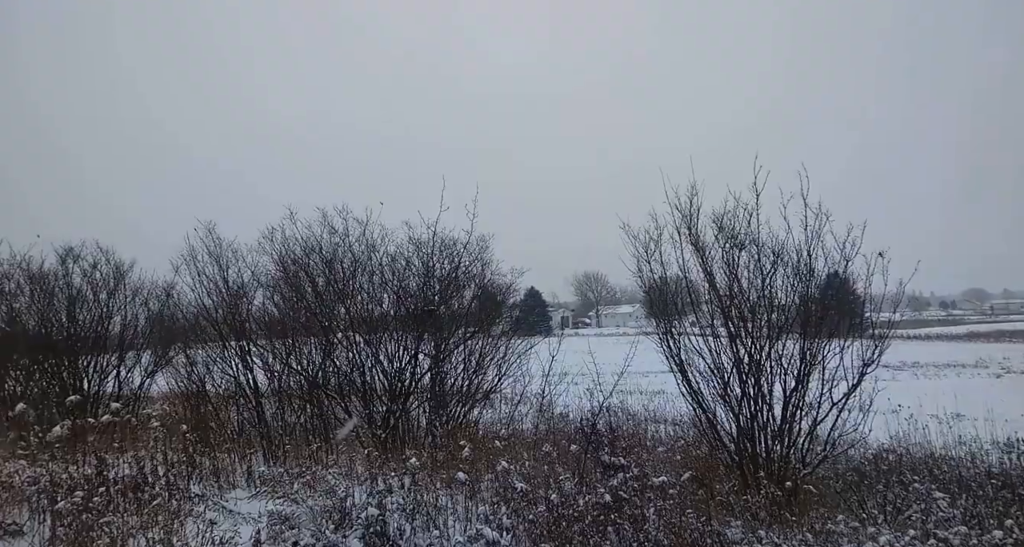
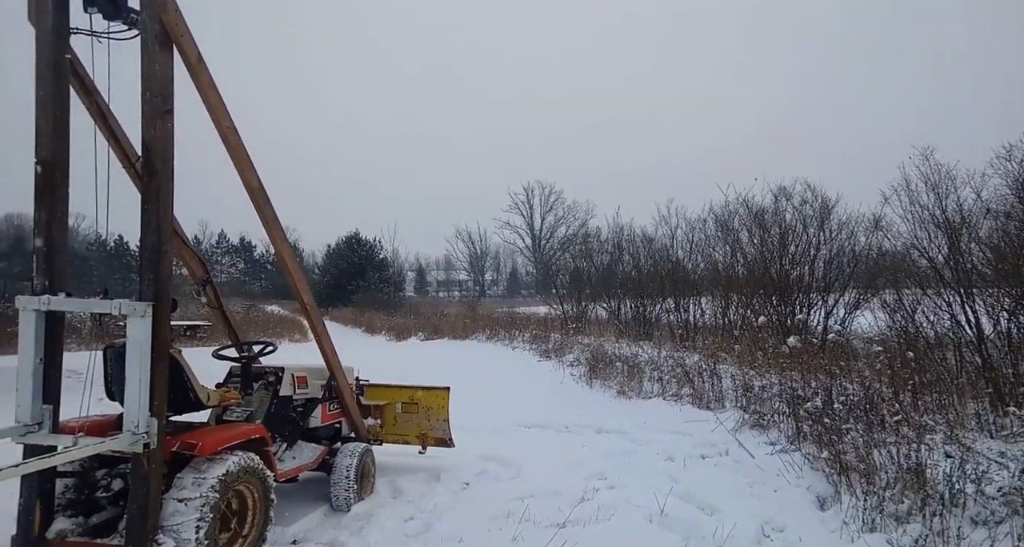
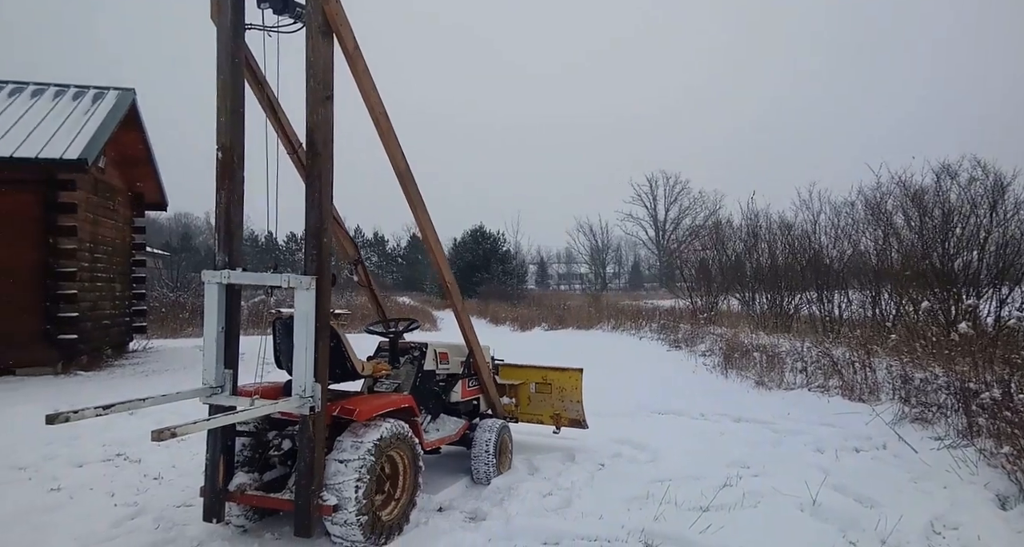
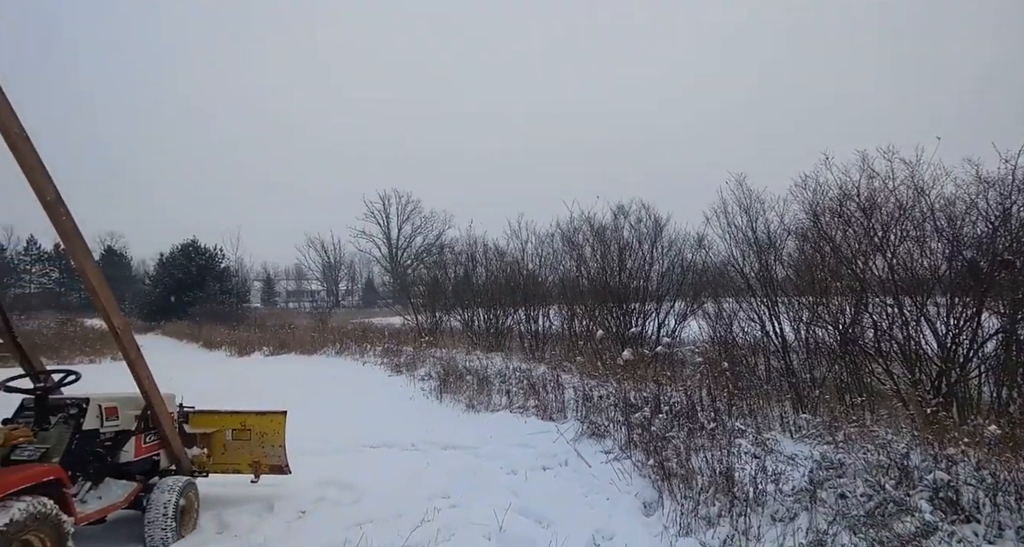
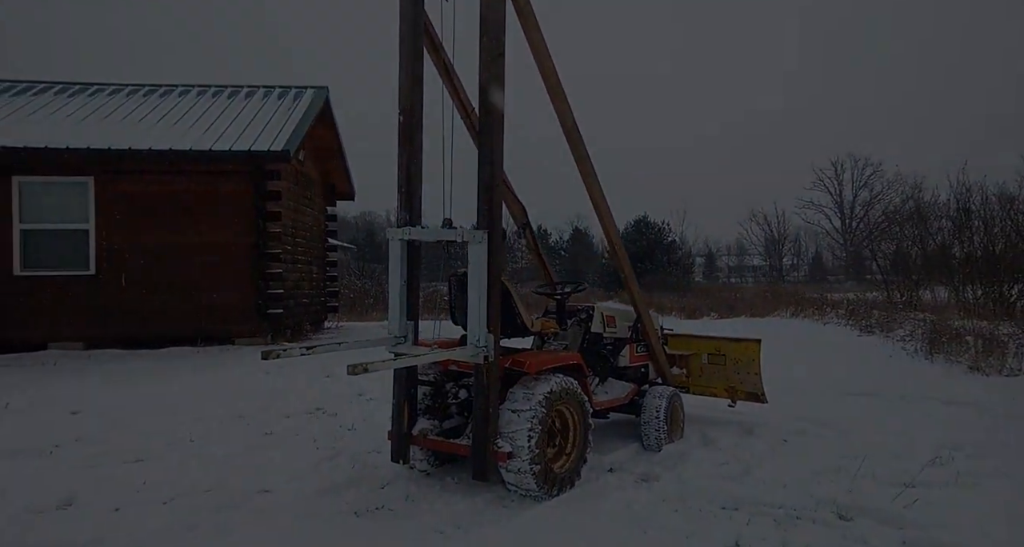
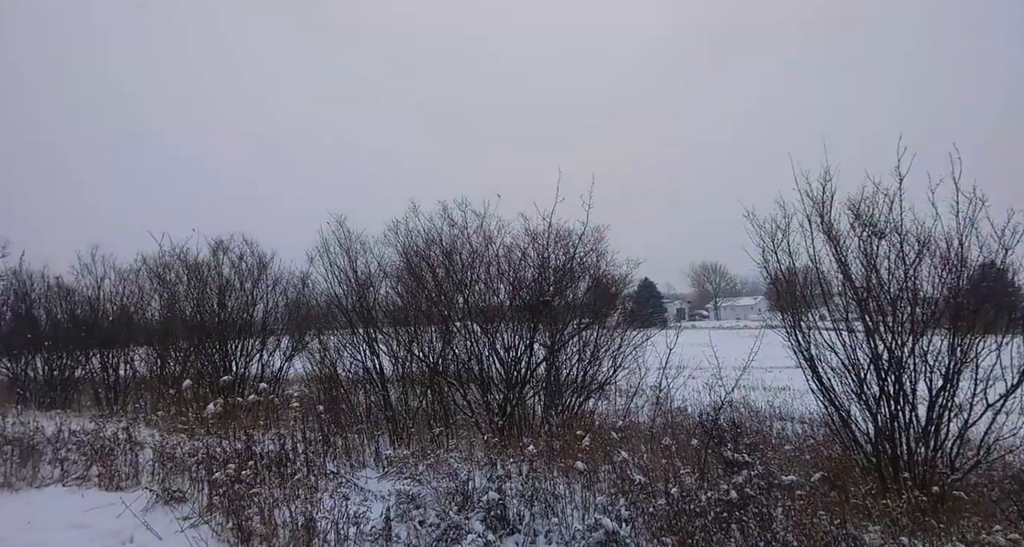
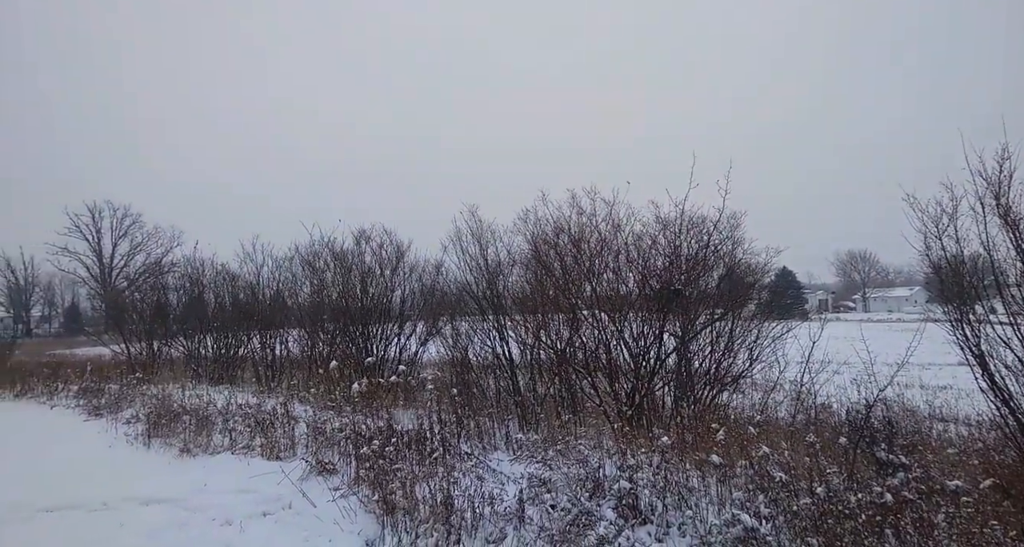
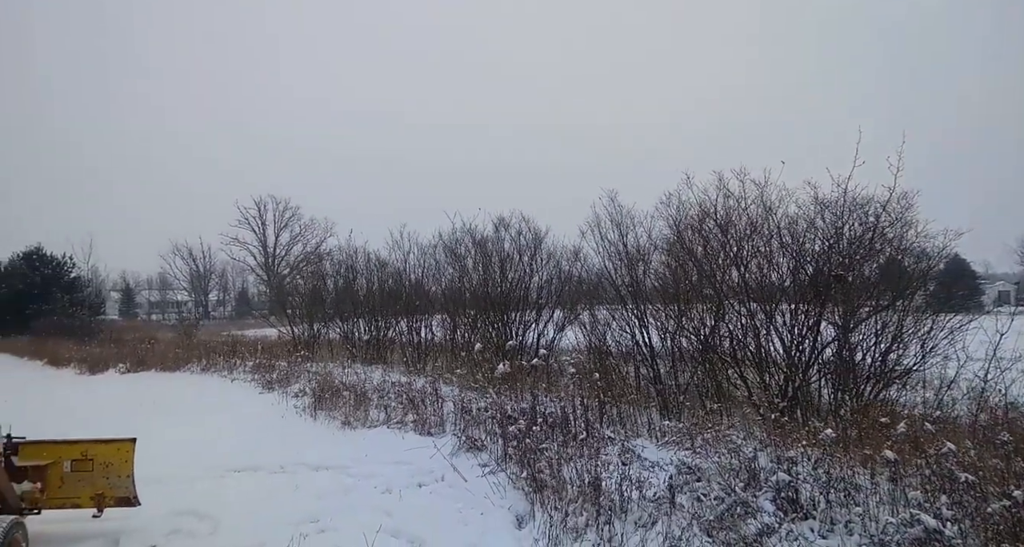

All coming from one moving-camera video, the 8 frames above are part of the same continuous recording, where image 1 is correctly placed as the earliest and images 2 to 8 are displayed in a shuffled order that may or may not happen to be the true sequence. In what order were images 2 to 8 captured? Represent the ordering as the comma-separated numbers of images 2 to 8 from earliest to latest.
6, 7, 8, 4, 2, 3, 5
